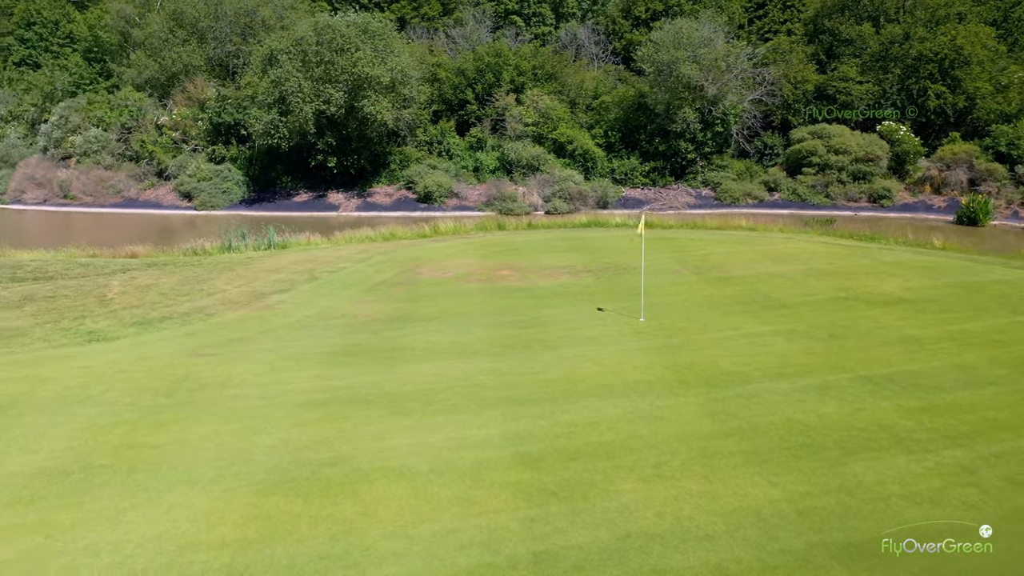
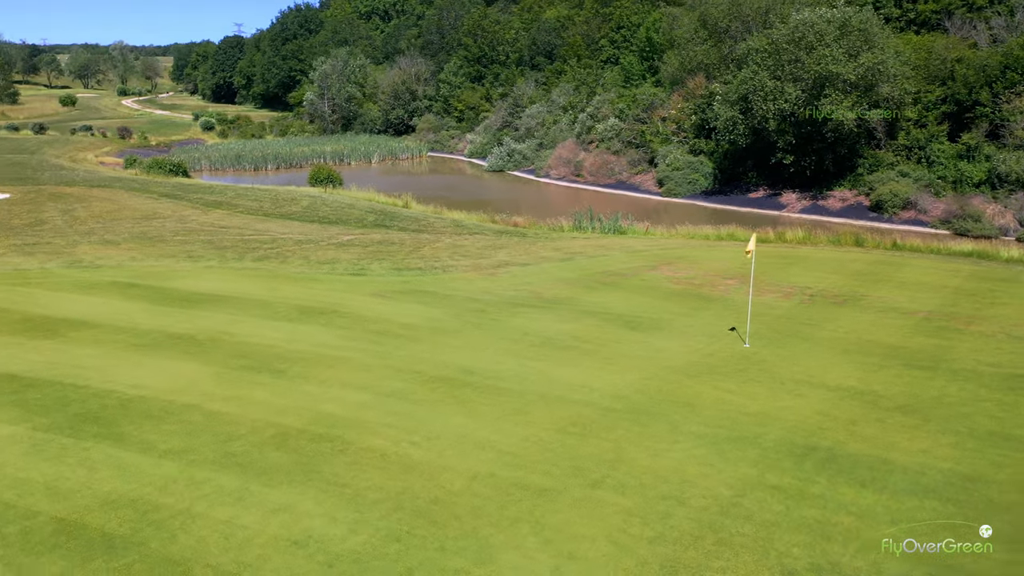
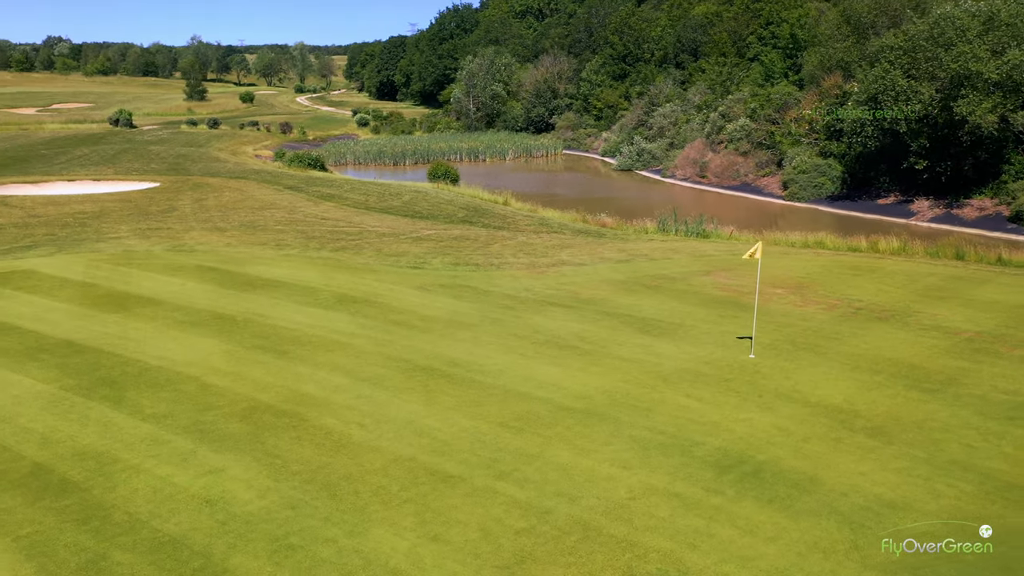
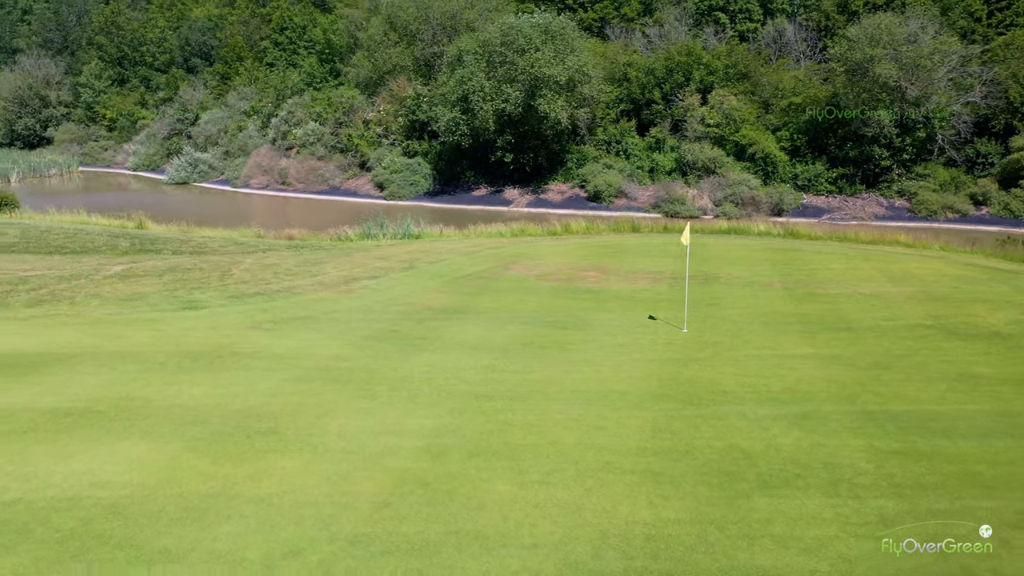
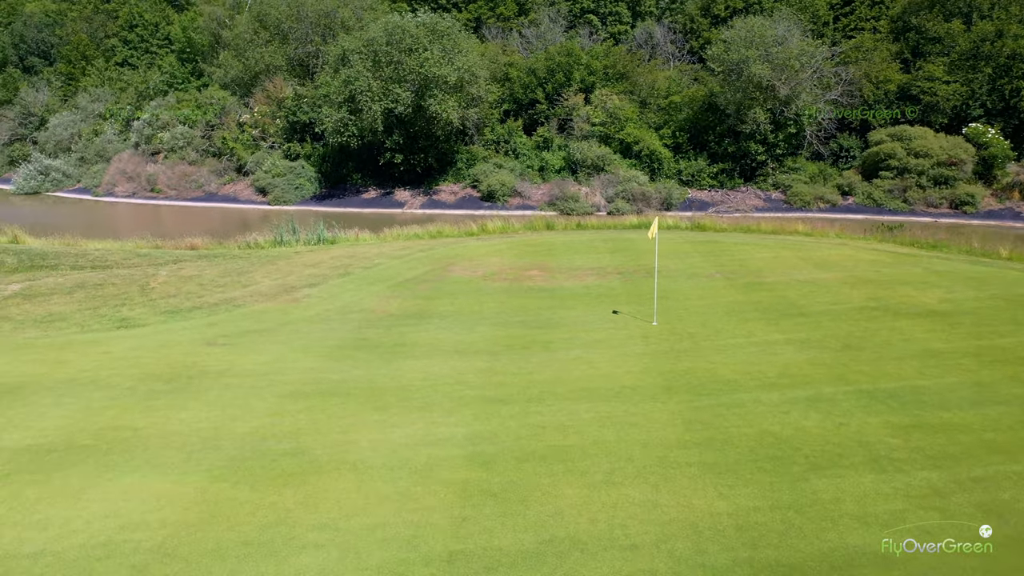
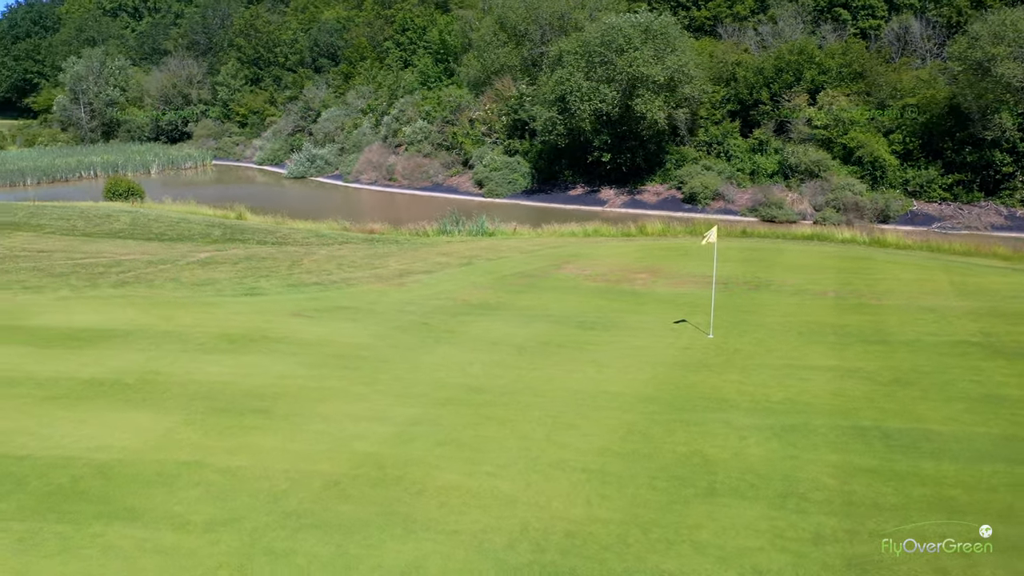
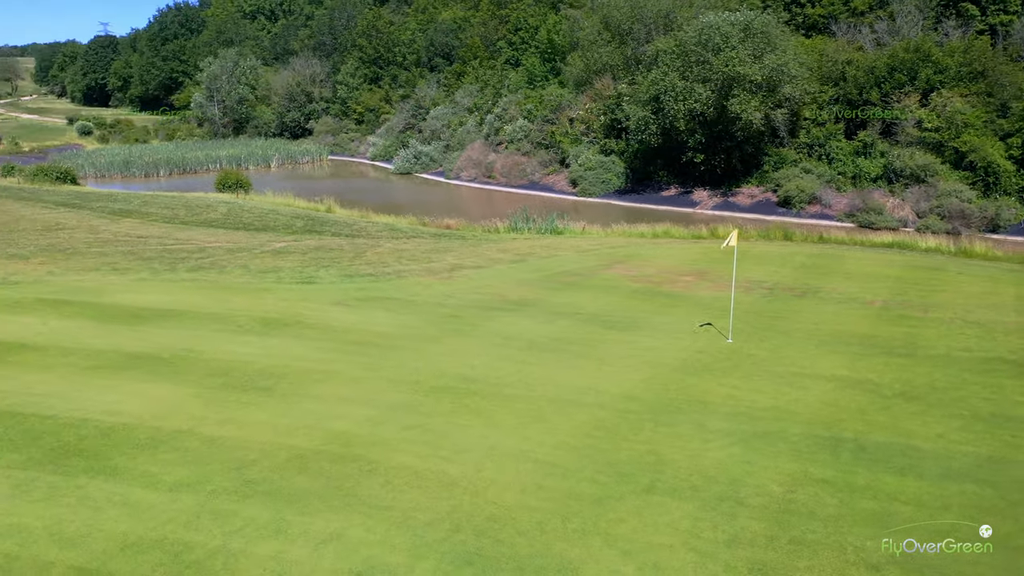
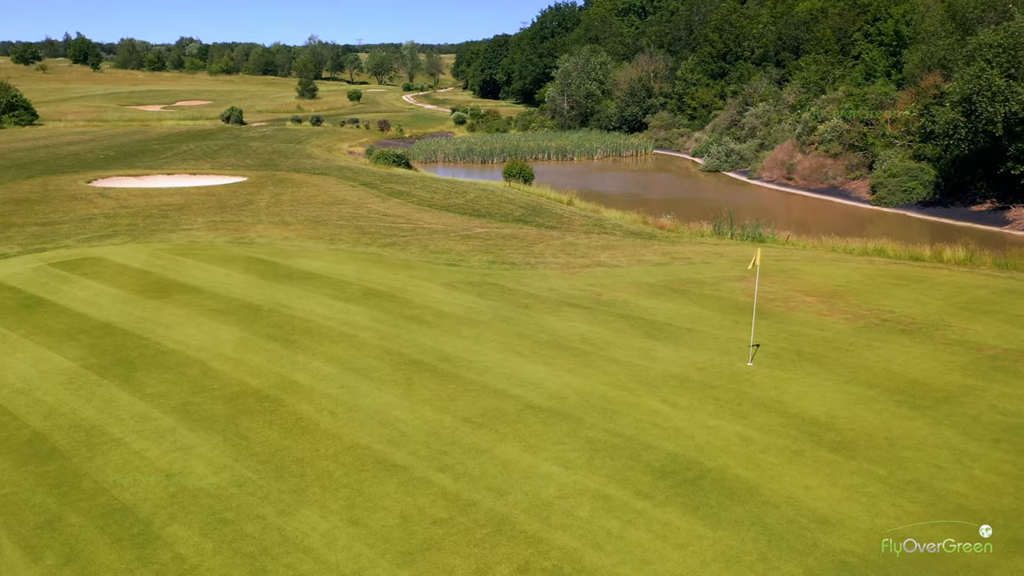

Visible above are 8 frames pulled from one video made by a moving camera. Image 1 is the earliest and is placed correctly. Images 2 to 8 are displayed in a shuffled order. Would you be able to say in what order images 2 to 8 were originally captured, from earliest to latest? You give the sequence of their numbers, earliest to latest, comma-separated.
5, 4, 6, 7, 2, 3, 8
